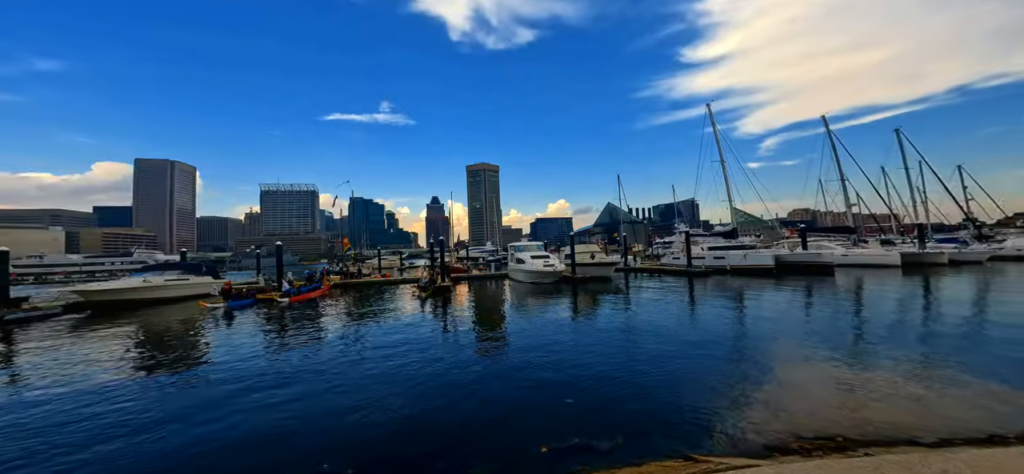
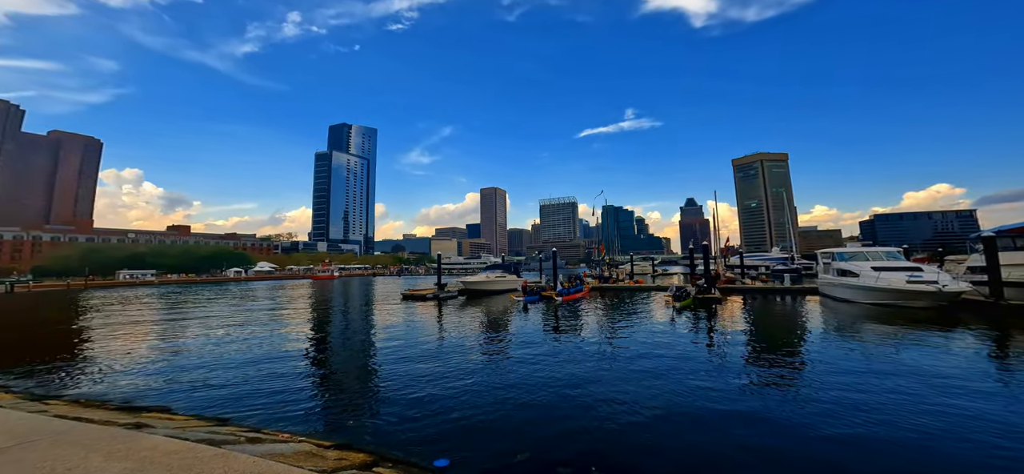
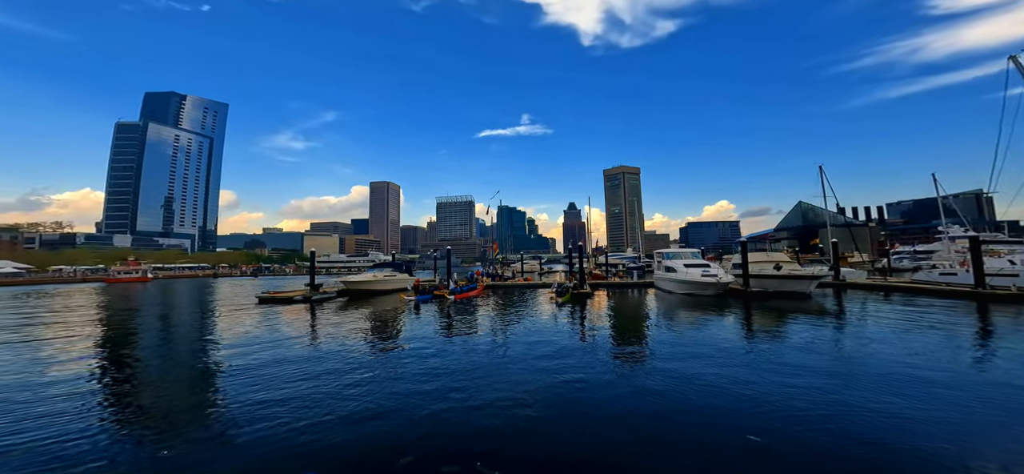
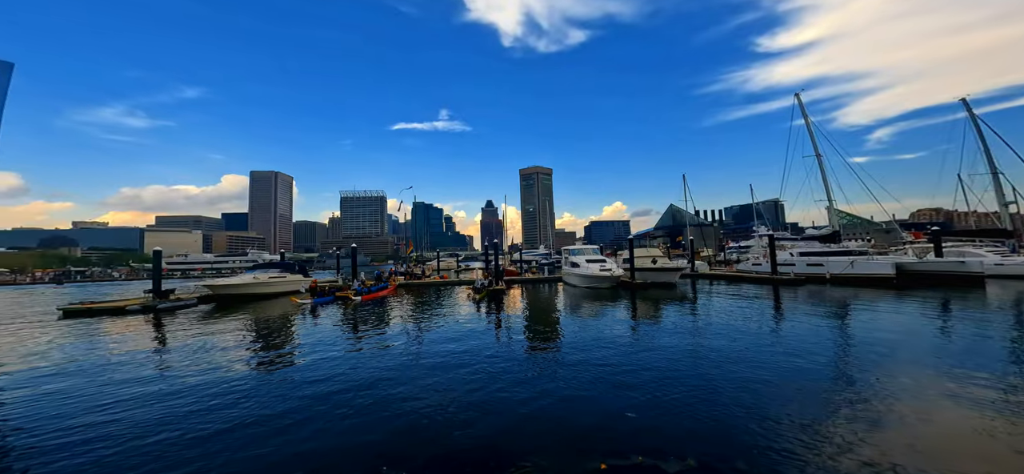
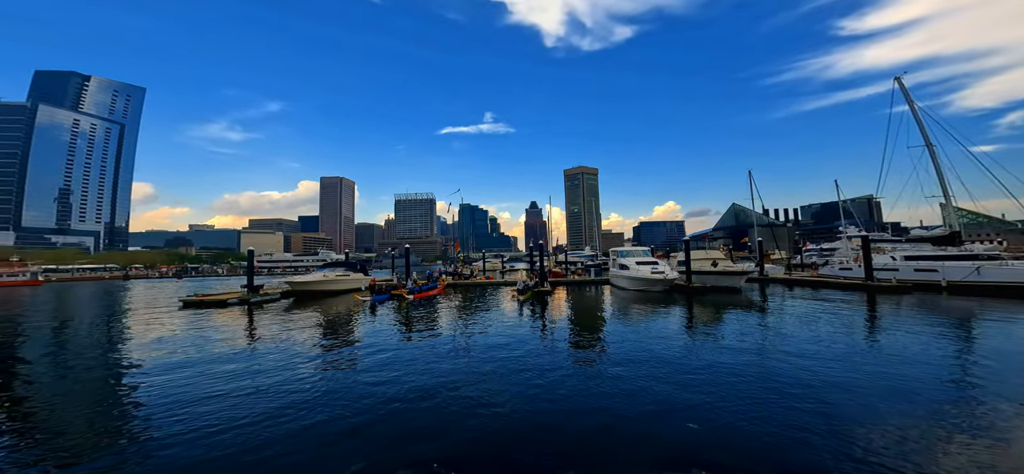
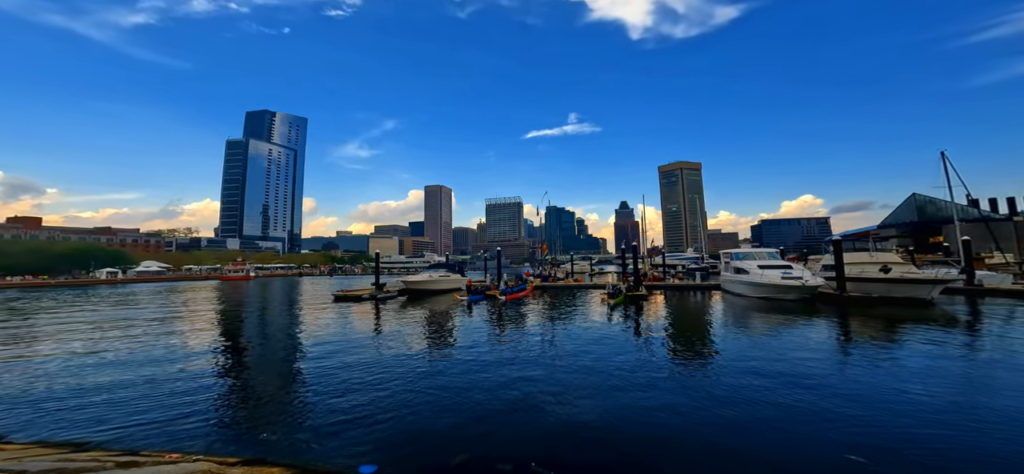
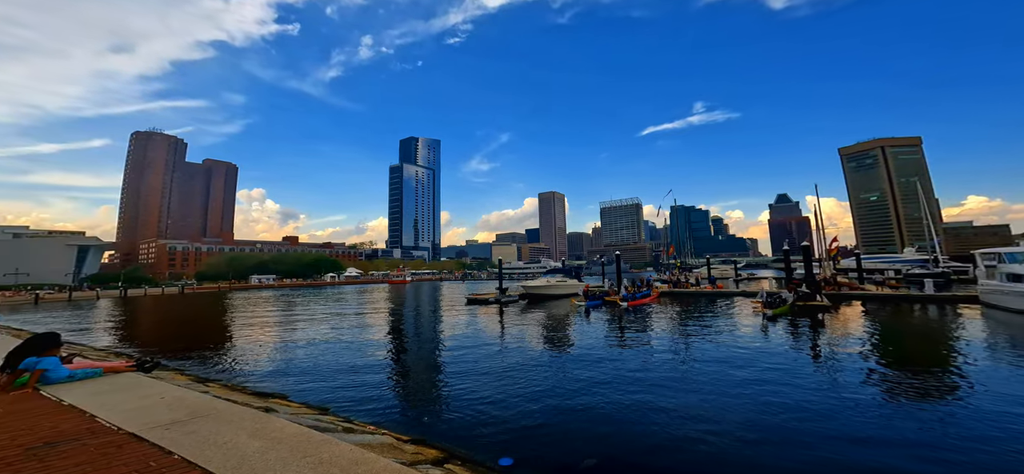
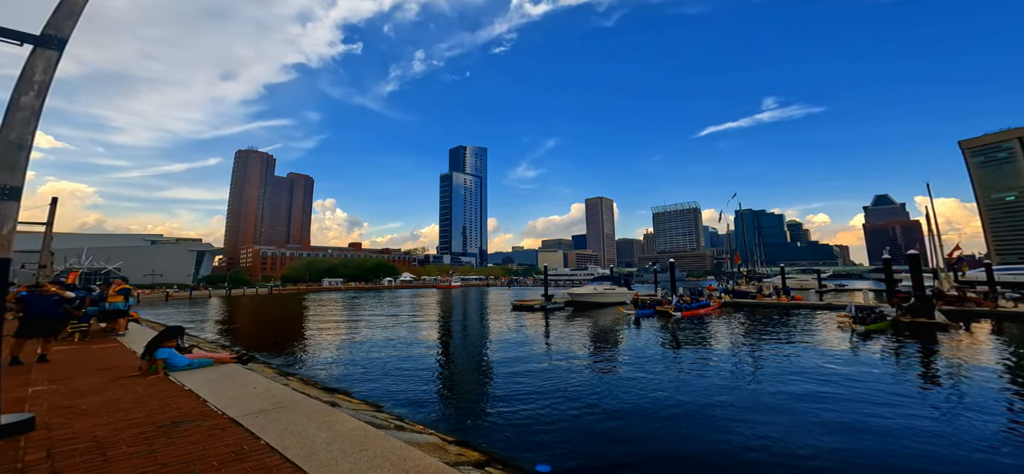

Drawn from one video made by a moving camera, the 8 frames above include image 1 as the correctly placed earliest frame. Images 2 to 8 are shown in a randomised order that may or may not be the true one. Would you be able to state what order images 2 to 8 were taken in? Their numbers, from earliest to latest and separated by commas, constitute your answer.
4, 5, 3, 6, 2, 7, 8
